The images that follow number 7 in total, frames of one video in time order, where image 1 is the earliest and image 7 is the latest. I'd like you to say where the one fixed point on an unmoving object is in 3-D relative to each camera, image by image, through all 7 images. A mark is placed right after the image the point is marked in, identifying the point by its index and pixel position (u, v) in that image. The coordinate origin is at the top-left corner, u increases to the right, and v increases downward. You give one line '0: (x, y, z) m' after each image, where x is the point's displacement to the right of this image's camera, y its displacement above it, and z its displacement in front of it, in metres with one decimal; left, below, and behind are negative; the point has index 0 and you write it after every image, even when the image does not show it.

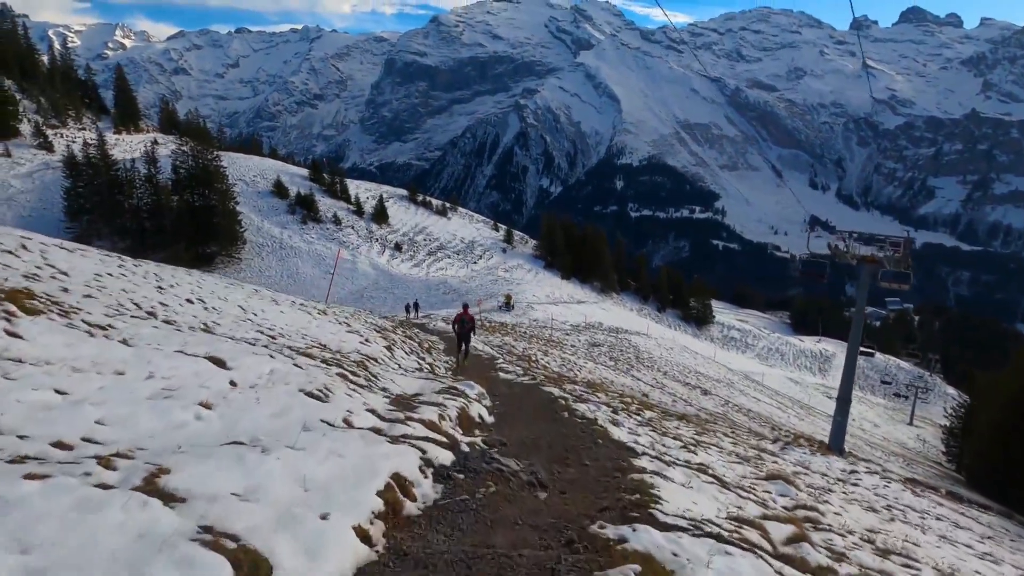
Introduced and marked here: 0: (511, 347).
0: (-0.2, -2.1, +19.1) m
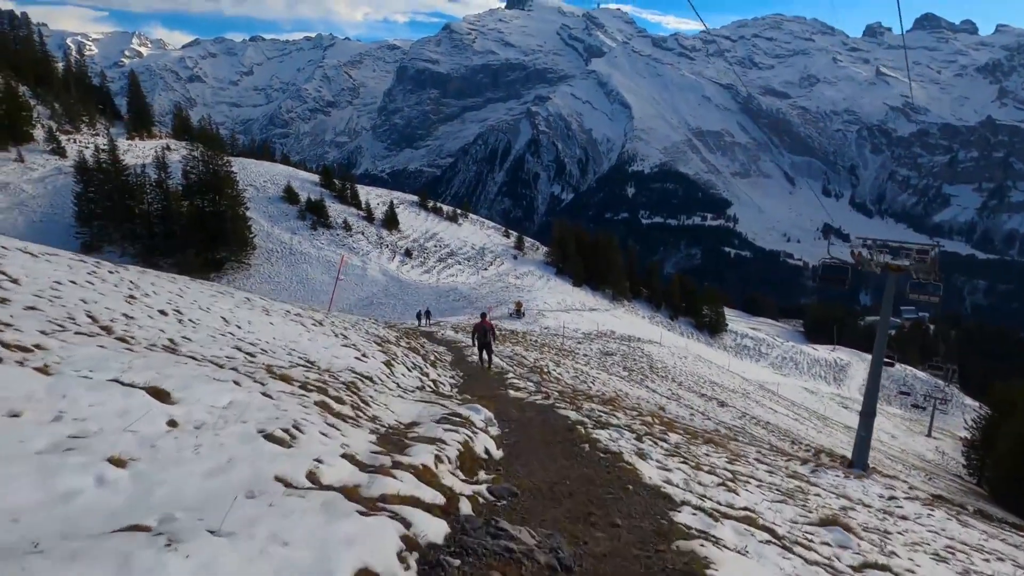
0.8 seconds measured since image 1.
0: (+0.2, -2.4, +18.3) m
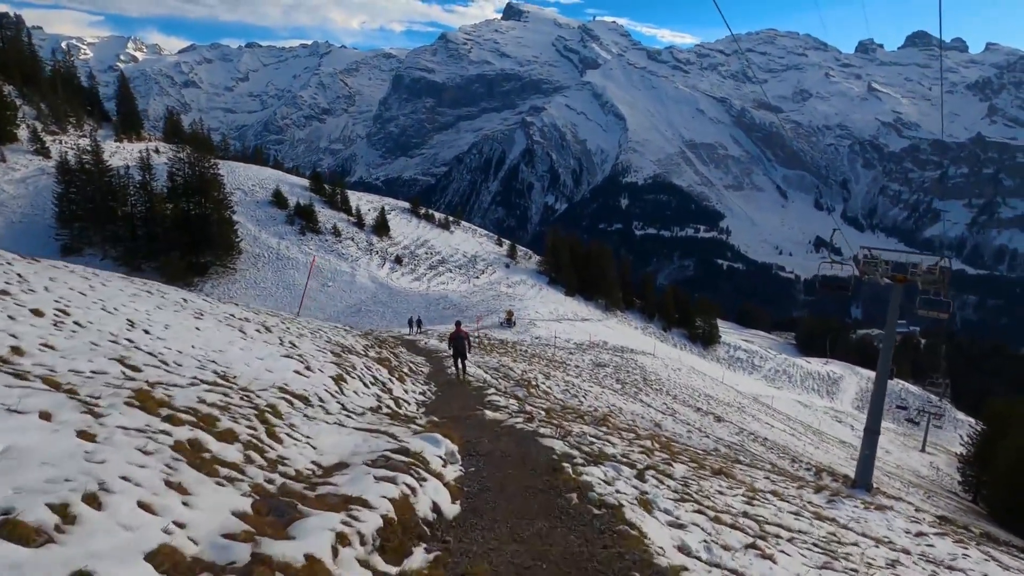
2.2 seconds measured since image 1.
0: (-0.2, -2.6, +17.1) m
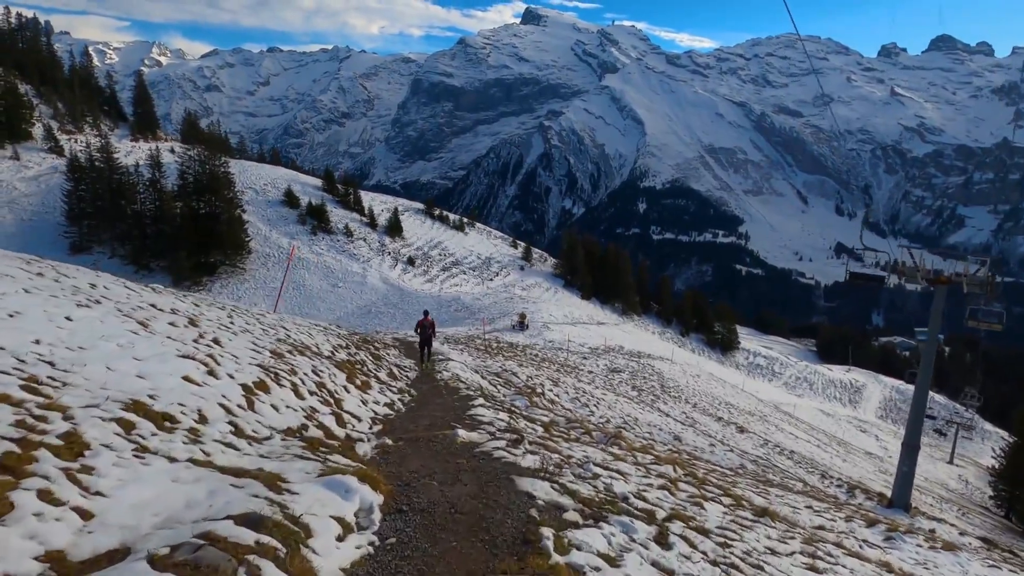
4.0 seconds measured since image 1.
0: (-0.1, -2.5, +15.5) m
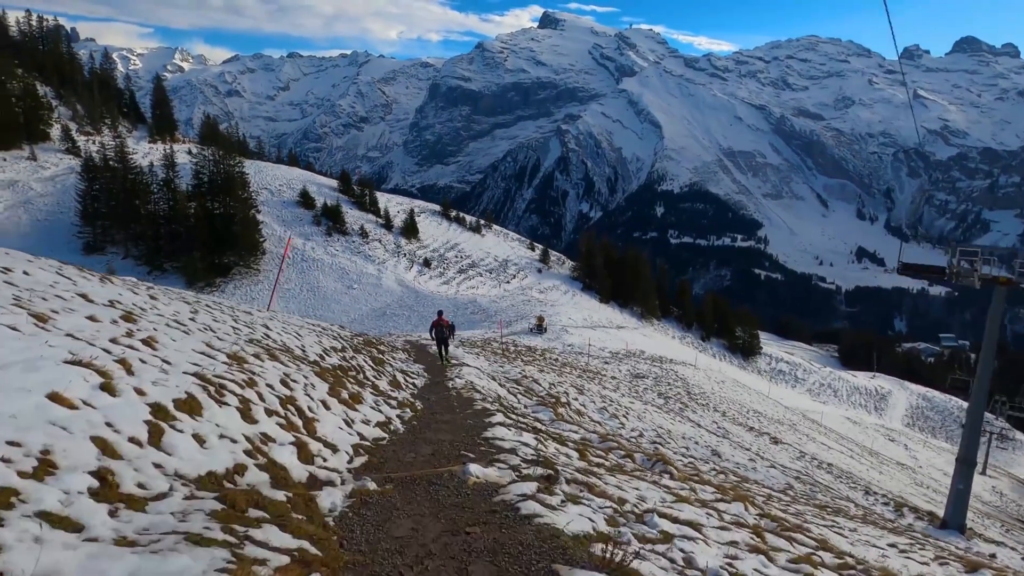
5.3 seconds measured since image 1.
0: (+0.5, -2.4, +14.0) m
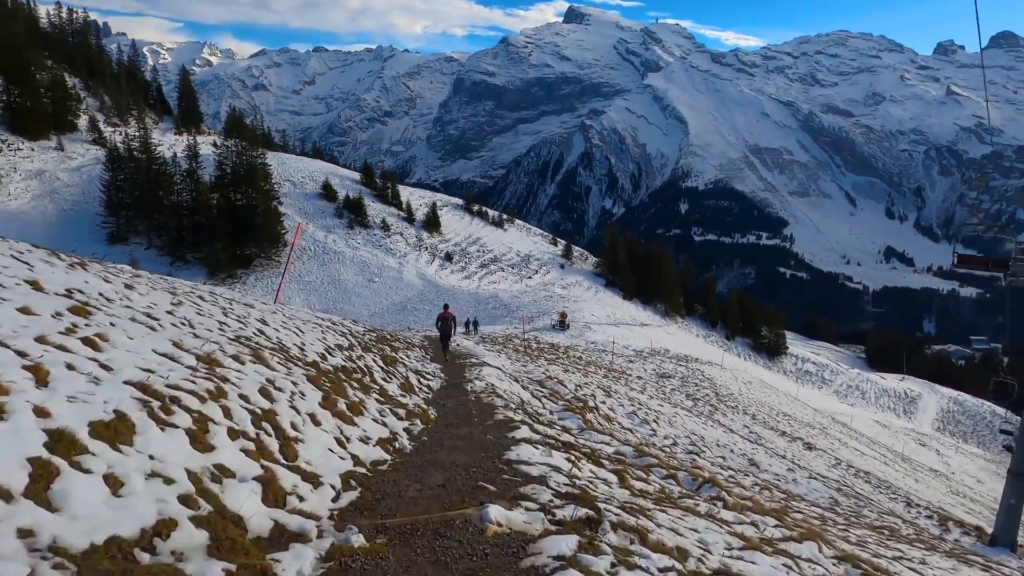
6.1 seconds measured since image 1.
0: (+1.1, -2.3, +13.1) m
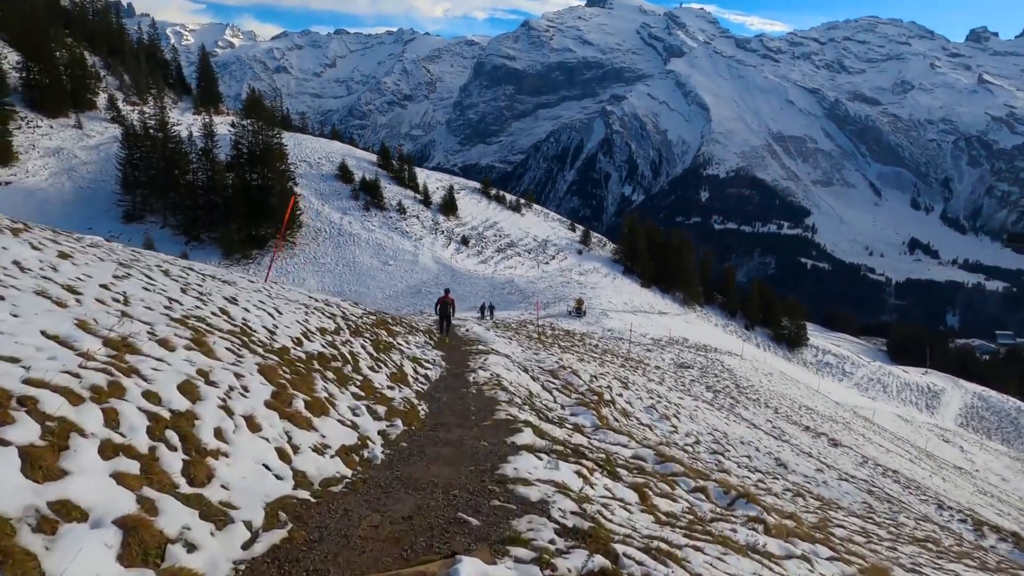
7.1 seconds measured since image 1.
0: (+1.3, -1.9, +12.2) m
